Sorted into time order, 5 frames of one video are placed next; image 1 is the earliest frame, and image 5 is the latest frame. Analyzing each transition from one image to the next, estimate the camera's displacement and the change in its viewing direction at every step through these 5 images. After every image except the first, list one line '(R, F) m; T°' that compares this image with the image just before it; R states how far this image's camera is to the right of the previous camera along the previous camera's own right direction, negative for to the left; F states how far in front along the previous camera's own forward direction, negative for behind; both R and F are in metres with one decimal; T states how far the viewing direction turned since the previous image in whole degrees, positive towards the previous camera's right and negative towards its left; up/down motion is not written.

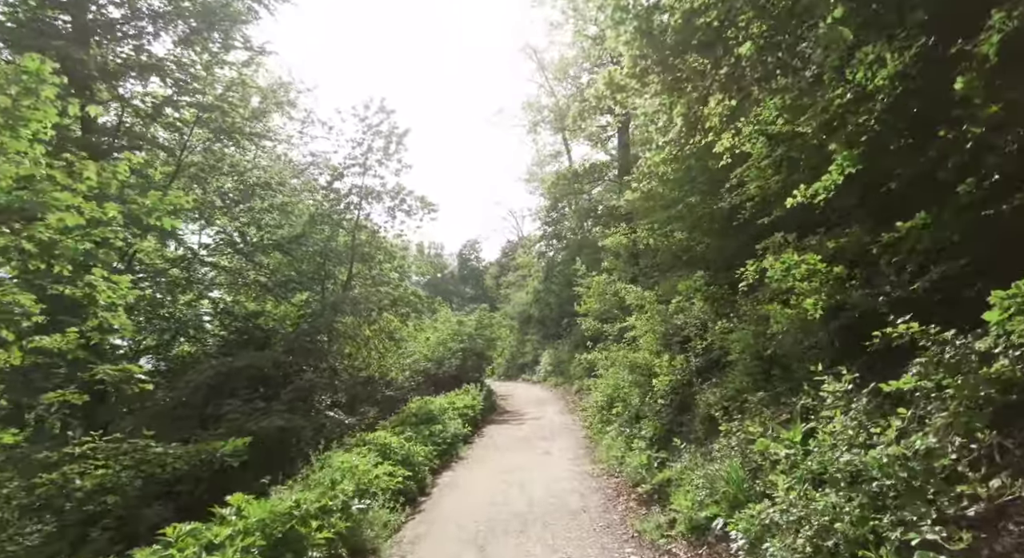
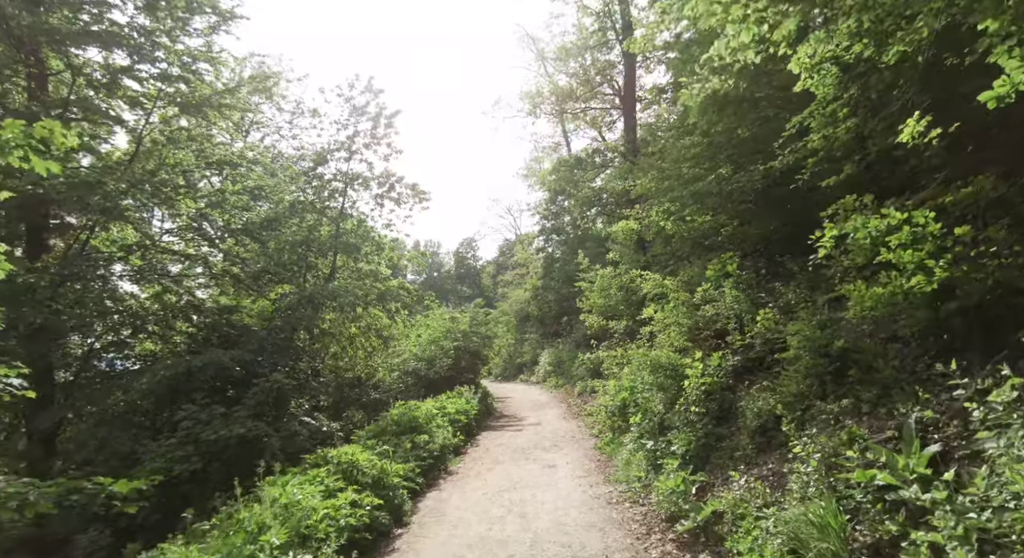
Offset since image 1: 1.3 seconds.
(0.0, +1.5) m; 0°
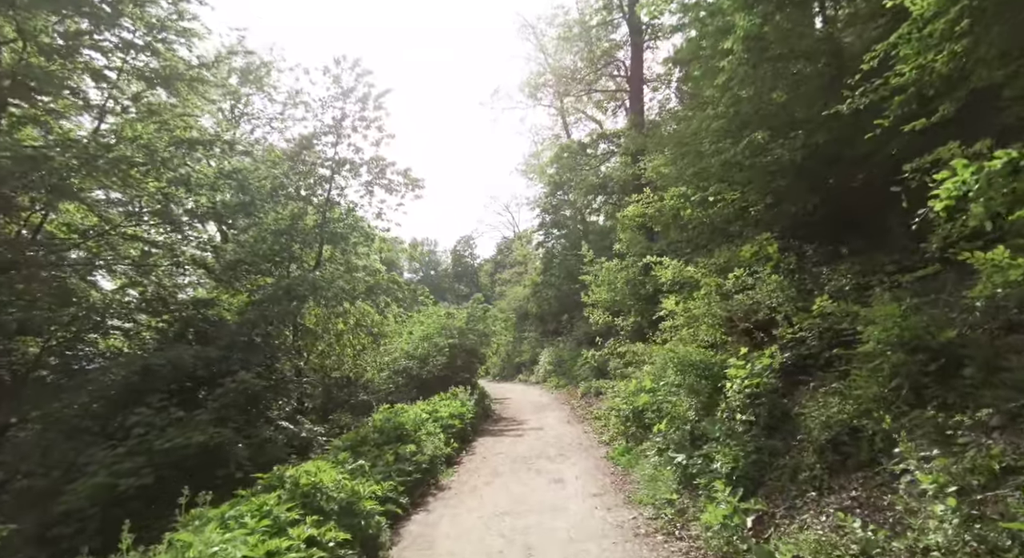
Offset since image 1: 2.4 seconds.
(-0.1, +1.3) m; 0°
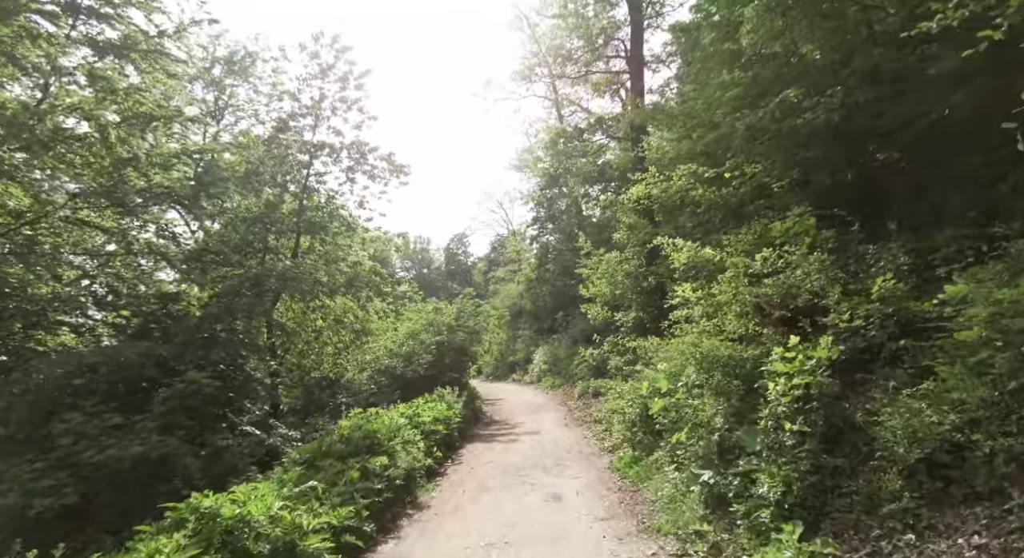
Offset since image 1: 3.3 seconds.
(+0.1, +1.2) m; +1°
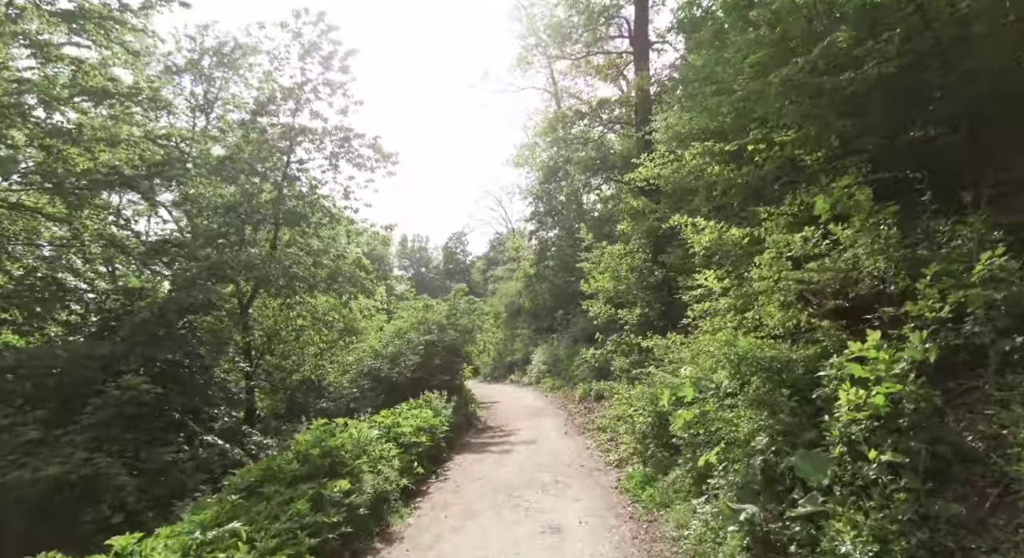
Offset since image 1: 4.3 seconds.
(+0.1, +1.2) m; 0°
